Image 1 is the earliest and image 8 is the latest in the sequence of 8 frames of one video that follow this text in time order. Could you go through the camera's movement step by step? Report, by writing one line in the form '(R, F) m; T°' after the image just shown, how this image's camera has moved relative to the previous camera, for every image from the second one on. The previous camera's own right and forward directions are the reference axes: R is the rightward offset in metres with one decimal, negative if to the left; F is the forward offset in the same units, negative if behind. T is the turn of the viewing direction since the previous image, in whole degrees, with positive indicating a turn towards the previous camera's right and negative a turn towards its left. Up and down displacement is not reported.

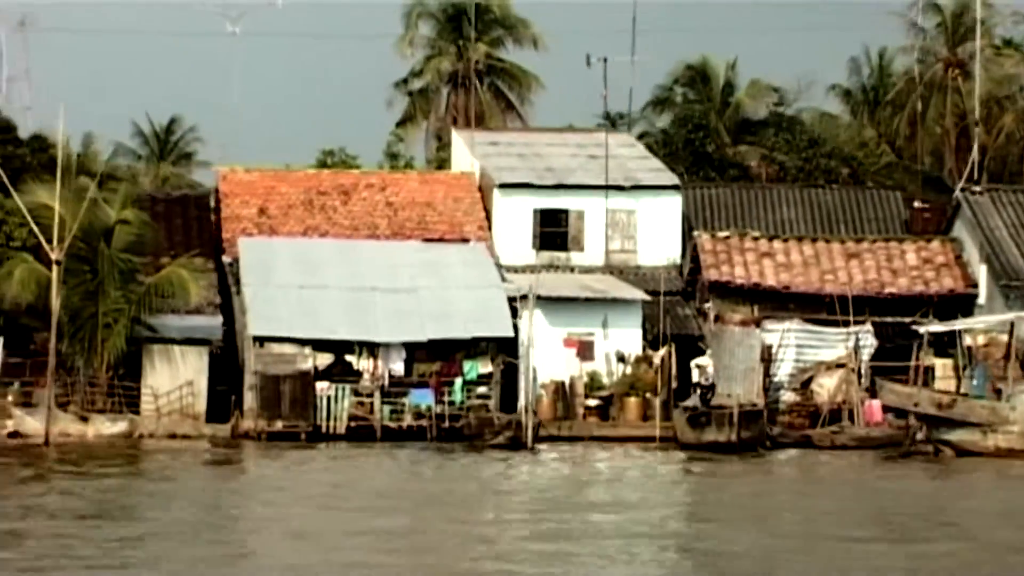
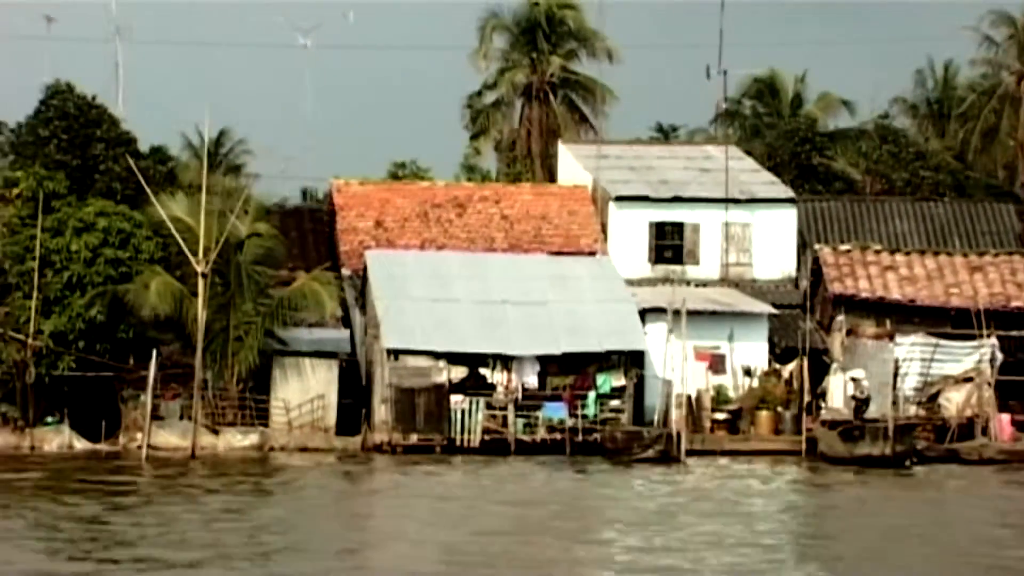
(-1.3, 0.0) m; -1°
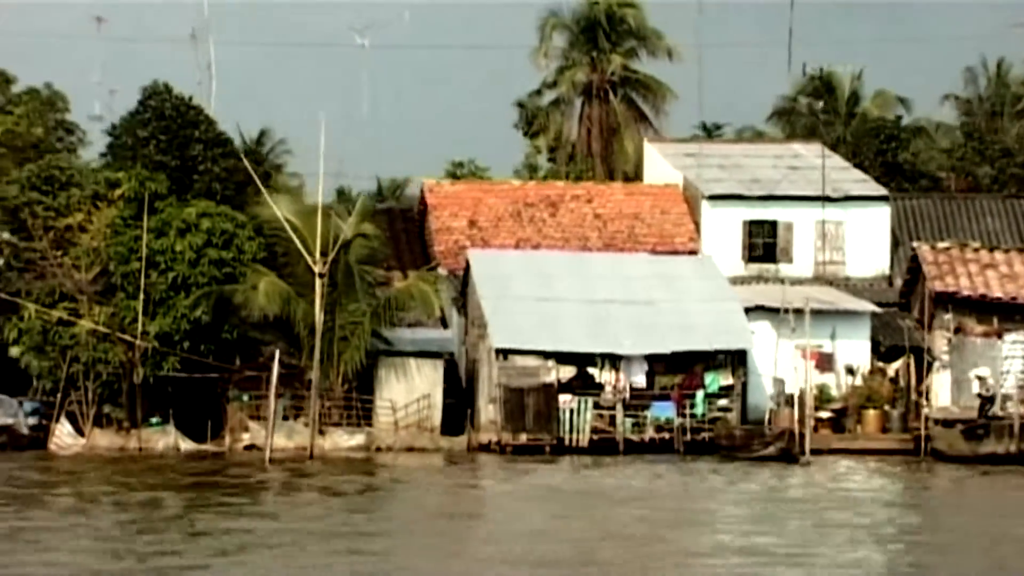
(-1.0, 0.0) m; 0°
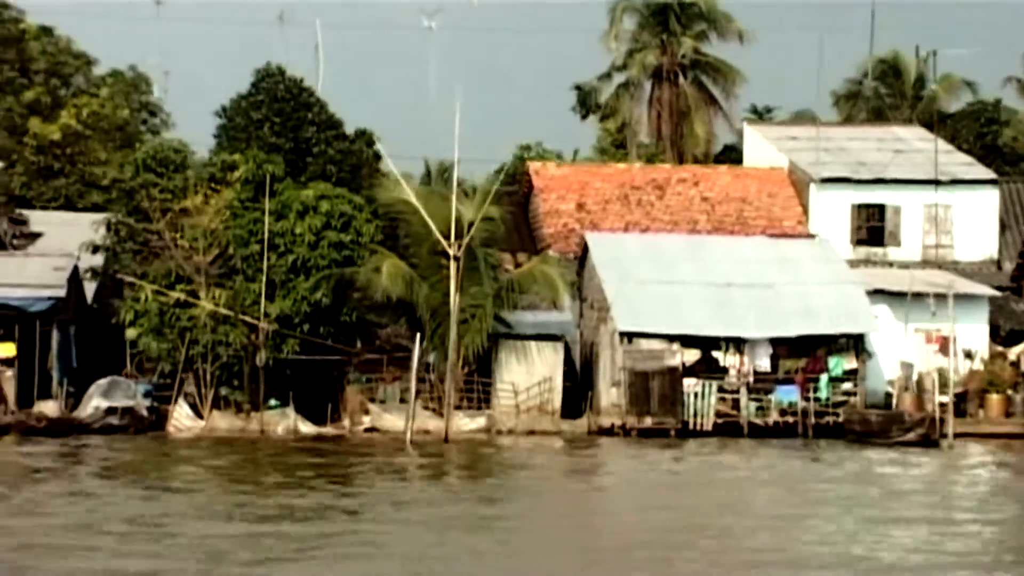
(-1.2, +0.1) m; -1°
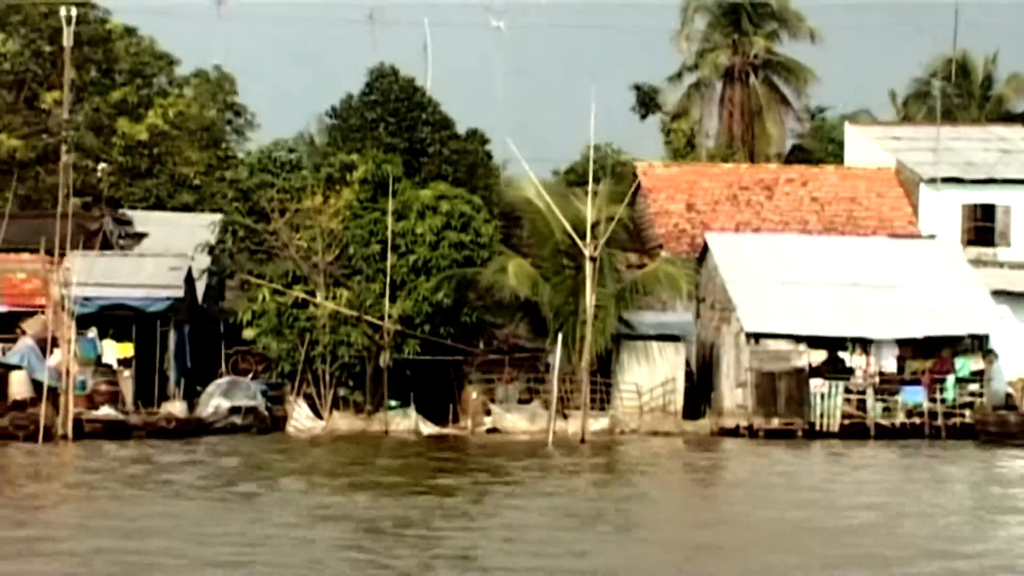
(-1.2, +0.1) m; -1°
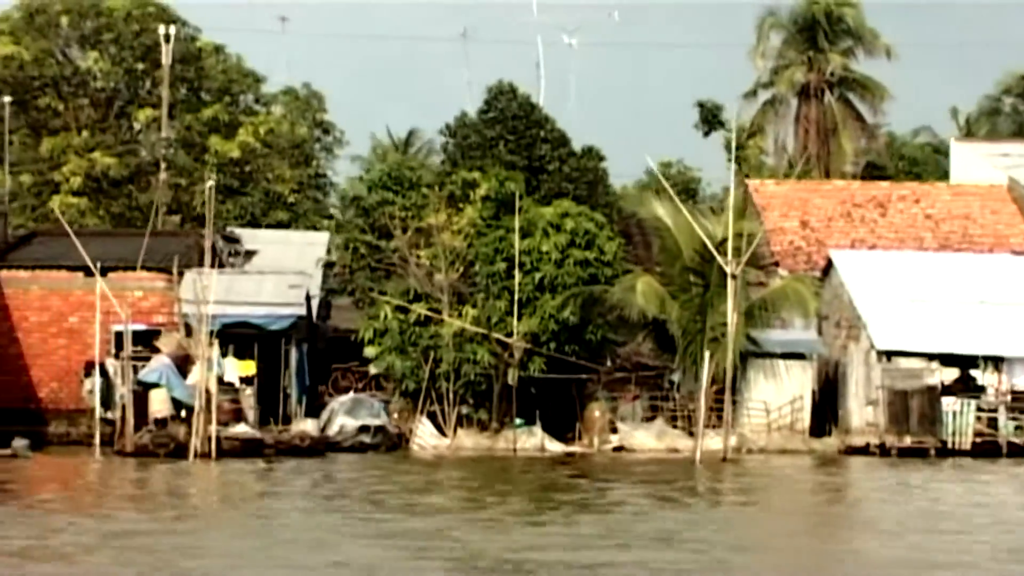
(-1.2, 0.0) m; -1°
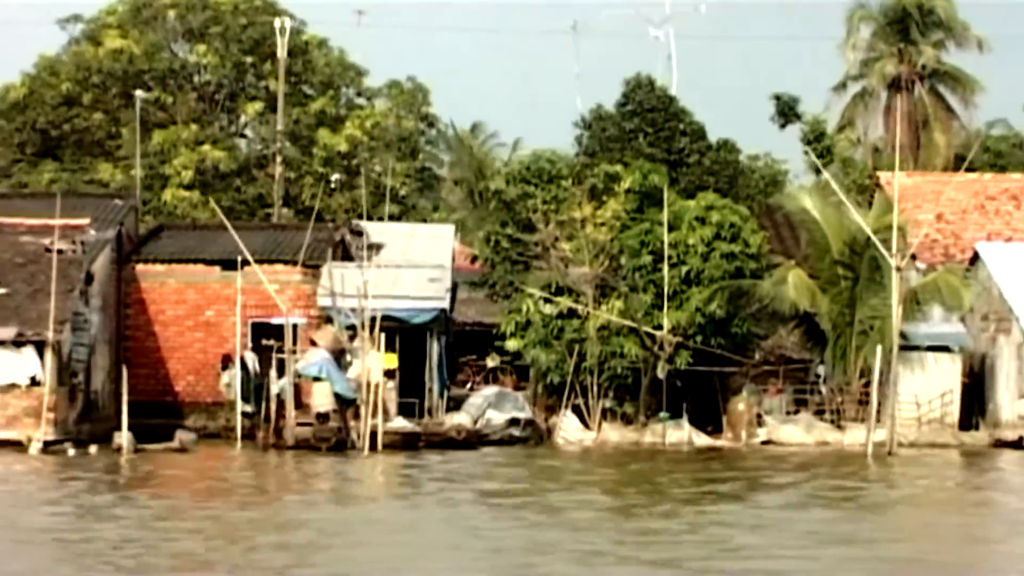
(-1.3, +0.1) m; -1°
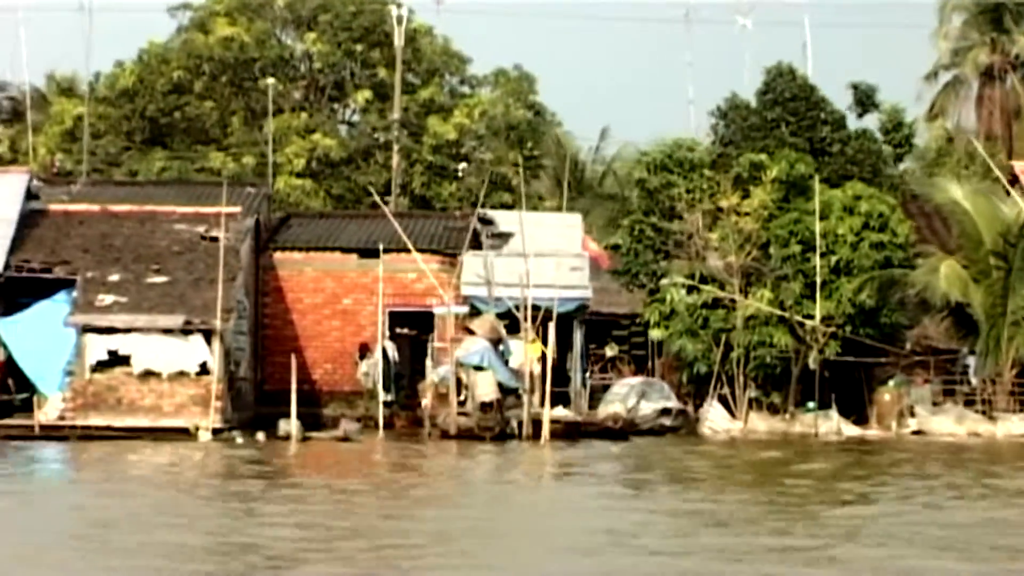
(-1.3, +0.1) m; -1°
